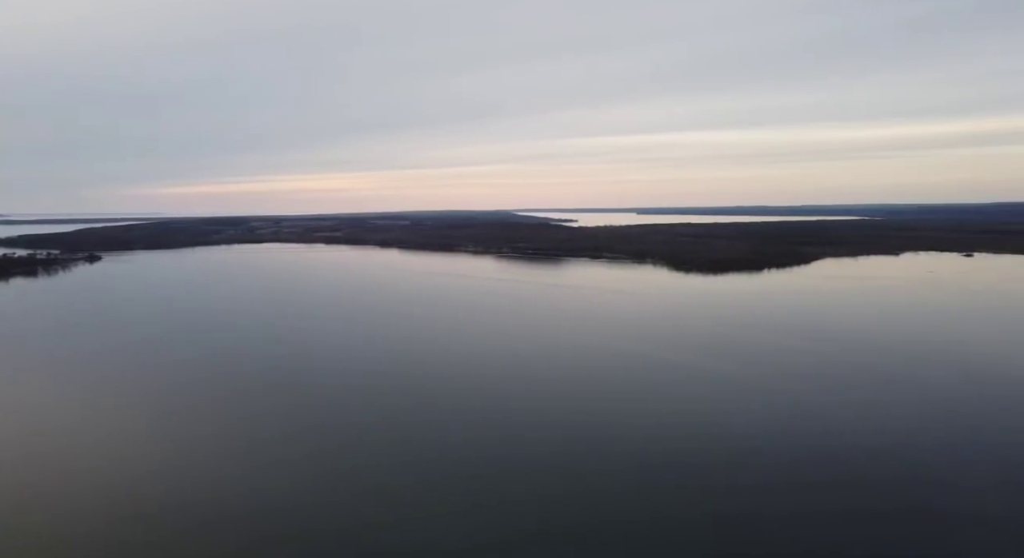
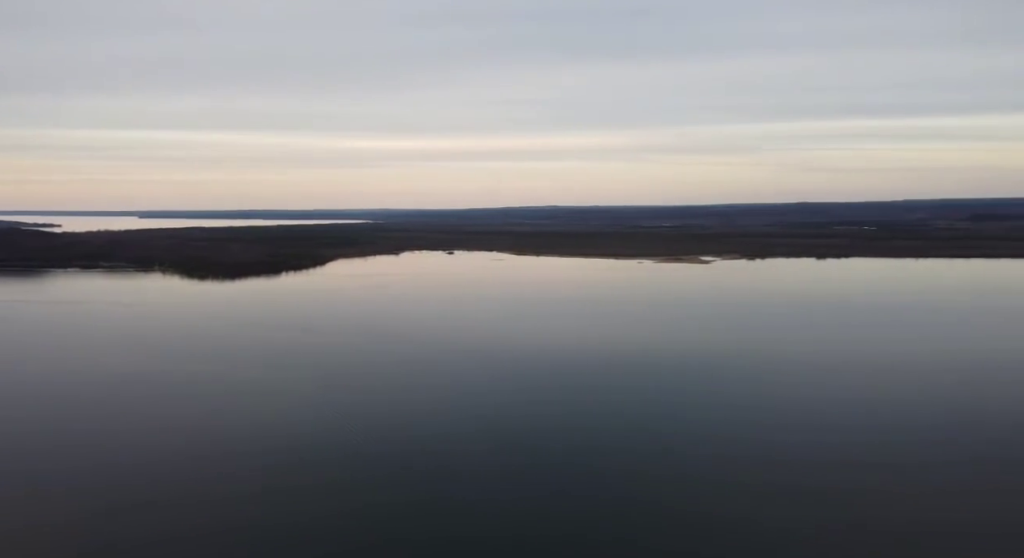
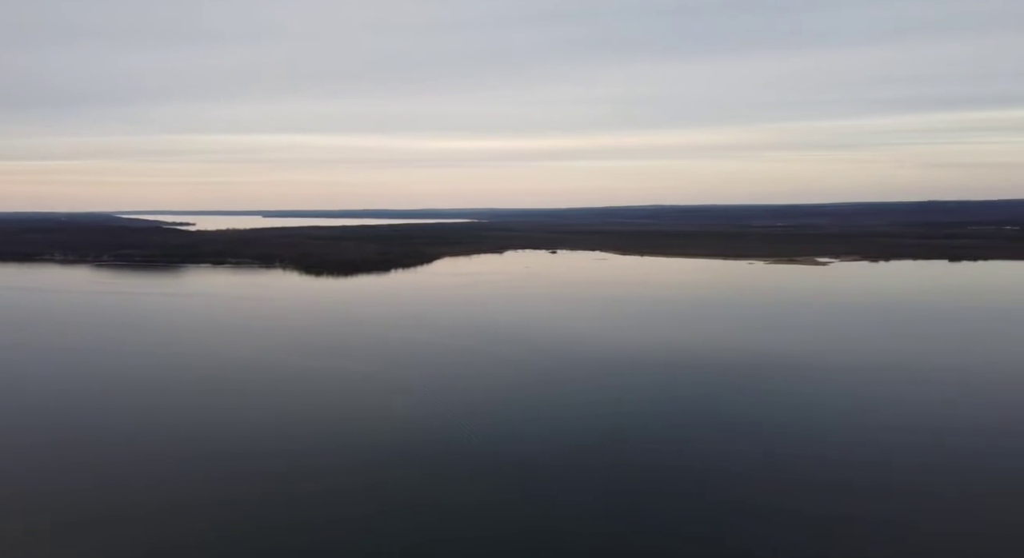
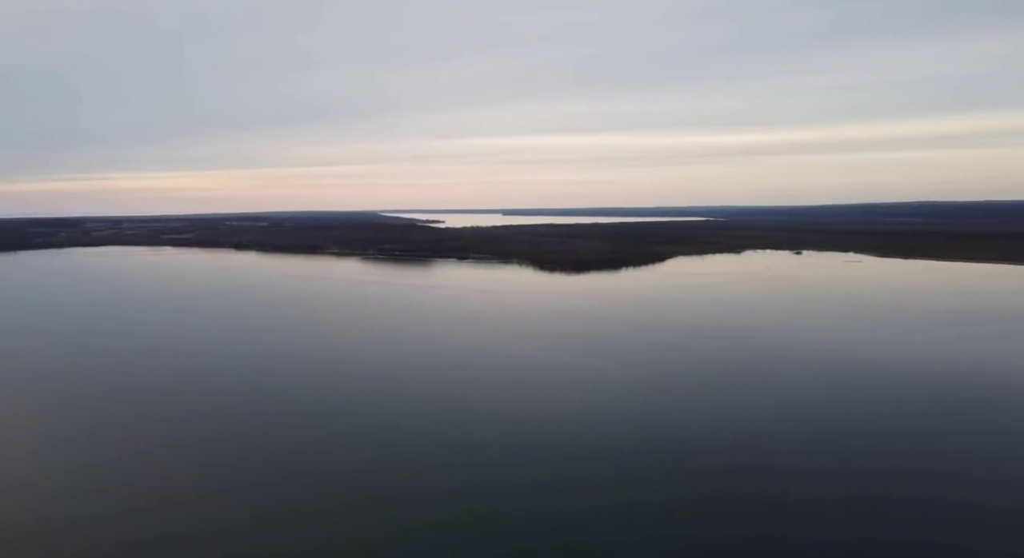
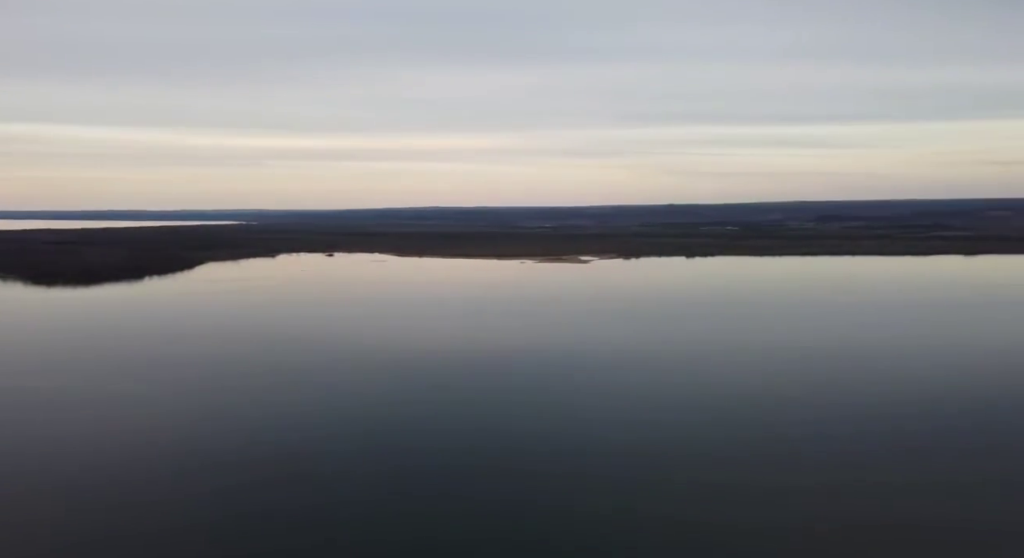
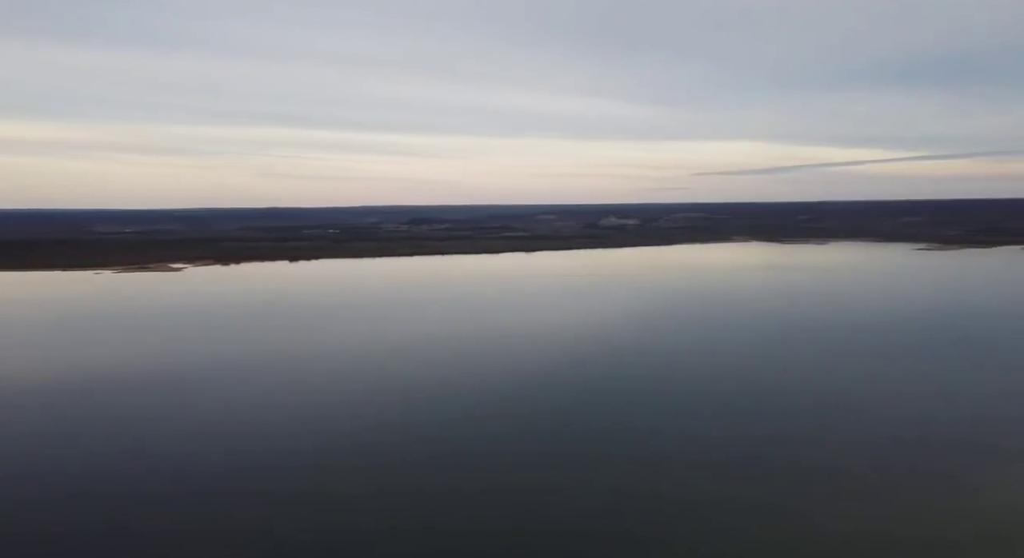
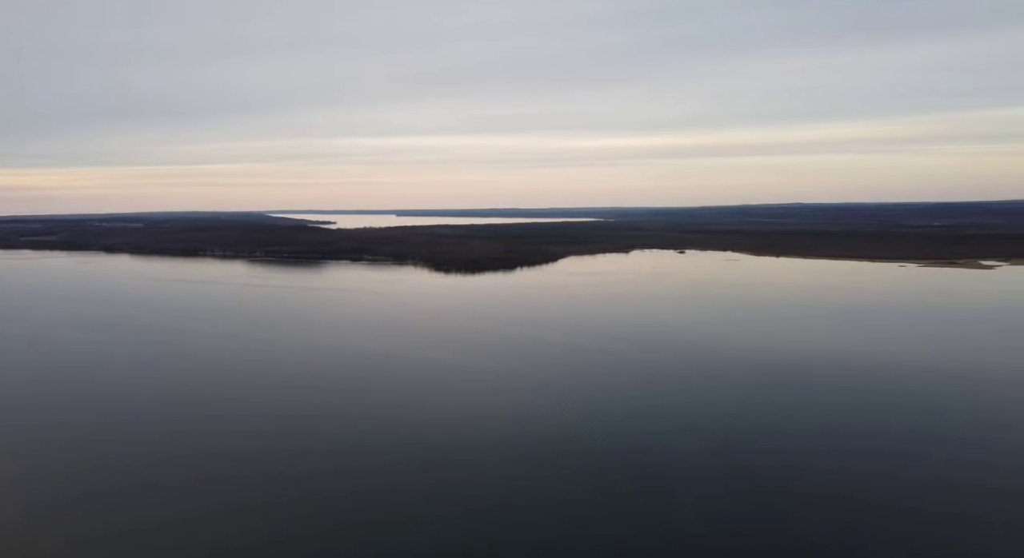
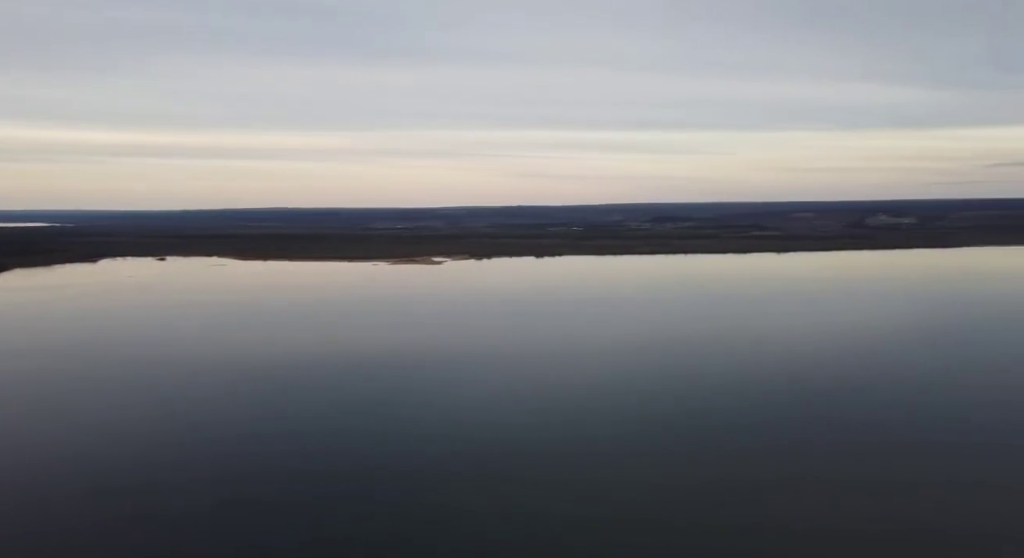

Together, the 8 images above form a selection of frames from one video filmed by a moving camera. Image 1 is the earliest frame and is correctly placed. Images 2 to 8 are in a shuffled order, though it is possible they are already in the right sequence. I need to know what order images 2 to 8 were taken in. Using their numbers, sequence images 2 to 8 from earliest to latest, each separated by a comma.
4, 7, 3, 2, 5, 8, 6
